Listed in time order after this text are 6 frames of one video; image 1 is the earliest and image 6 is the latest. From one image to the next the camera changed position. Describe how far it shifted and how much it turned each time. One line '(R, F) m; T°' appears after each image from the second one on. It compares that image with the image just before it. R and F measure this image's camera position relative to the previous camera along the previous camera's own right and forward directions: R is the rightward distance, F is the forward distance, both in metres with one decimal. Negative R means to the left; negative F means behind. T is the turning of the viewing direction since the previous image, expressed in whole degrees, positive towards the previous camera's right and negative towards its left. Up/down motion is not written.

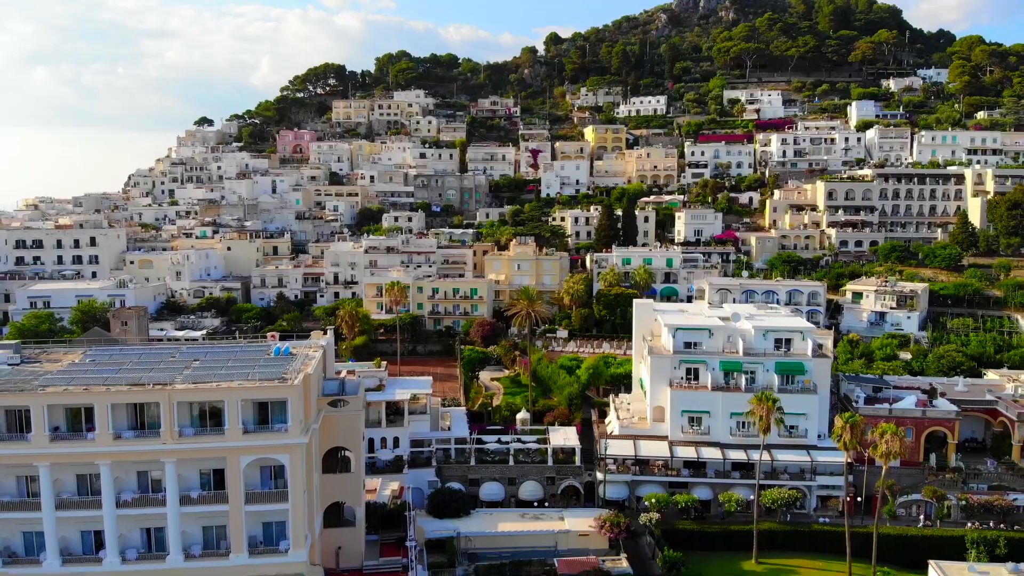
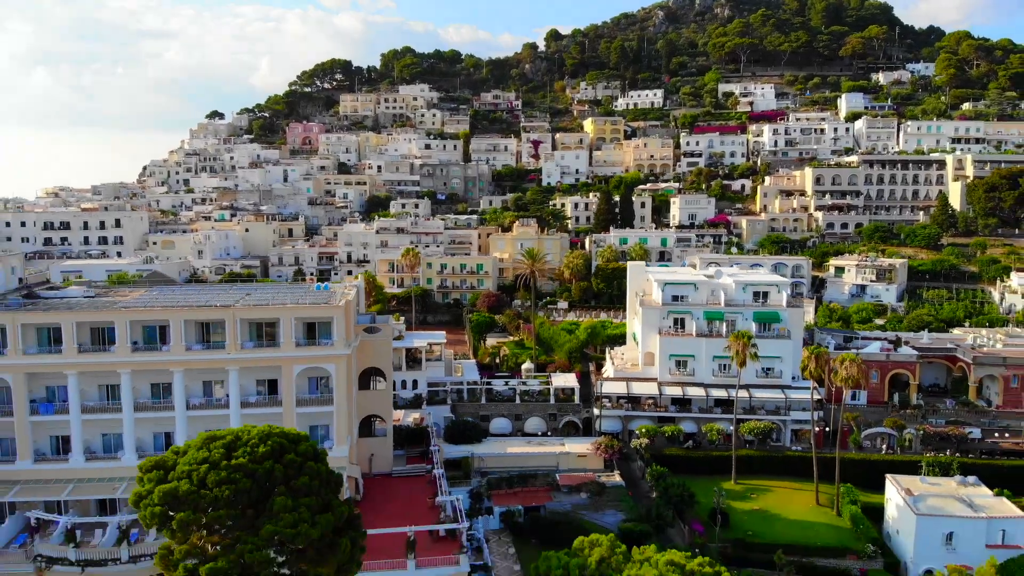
(-0.4, -5.6) m; 0°
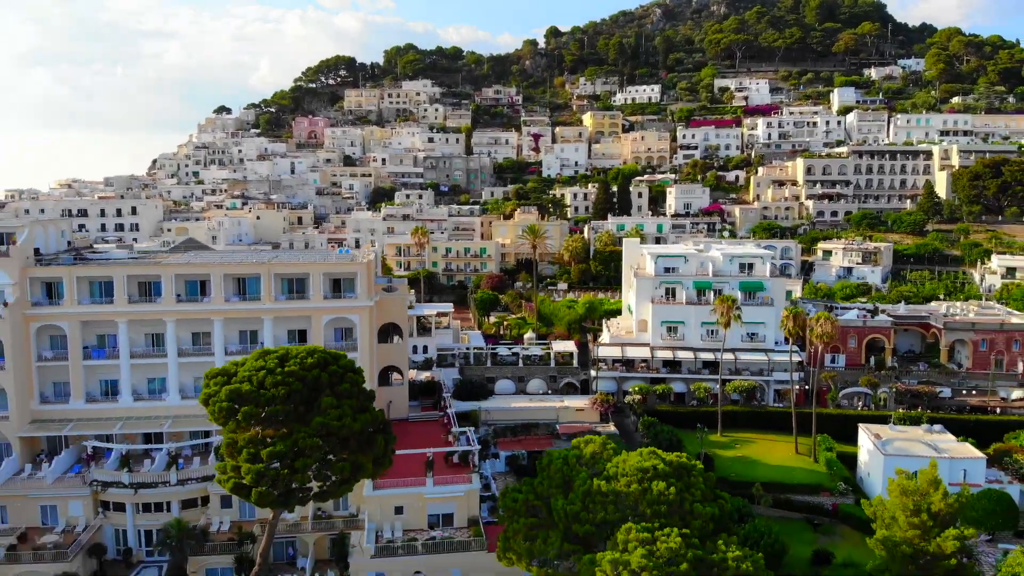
(-0.3, -4.1) m; 0°
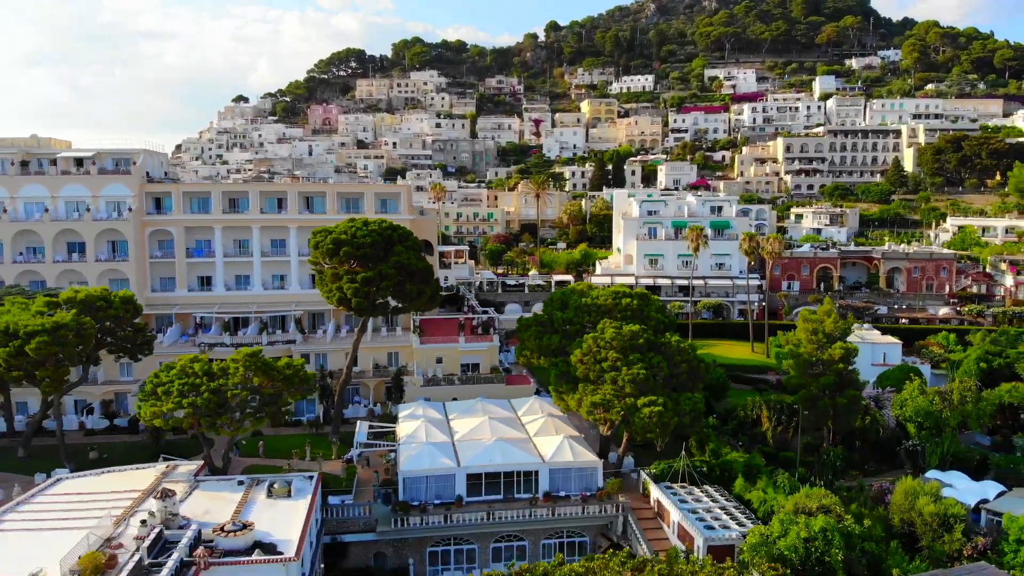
(-0.7, -10.9) m; 0°
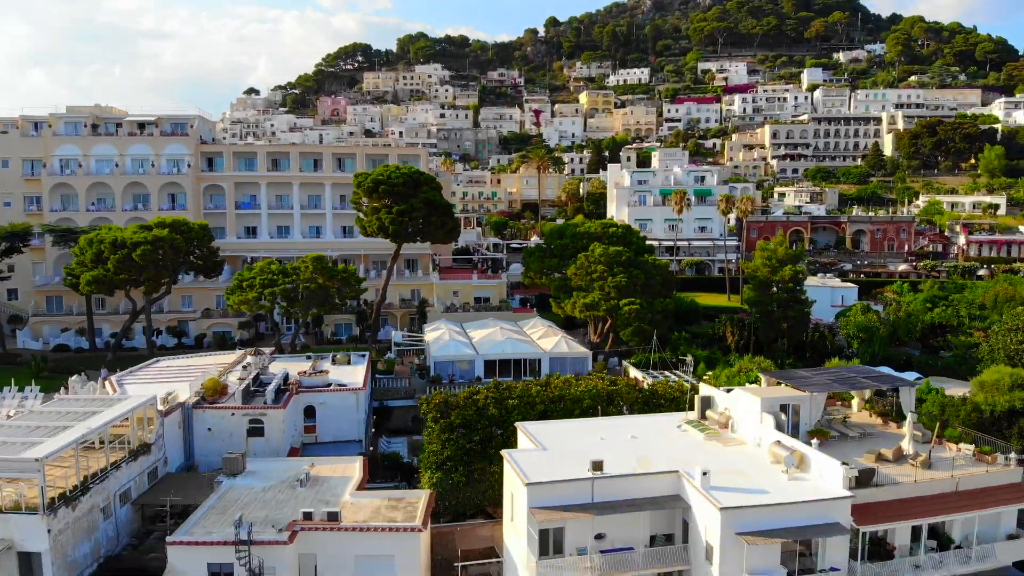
(-0.4, -7.7) m; 0°
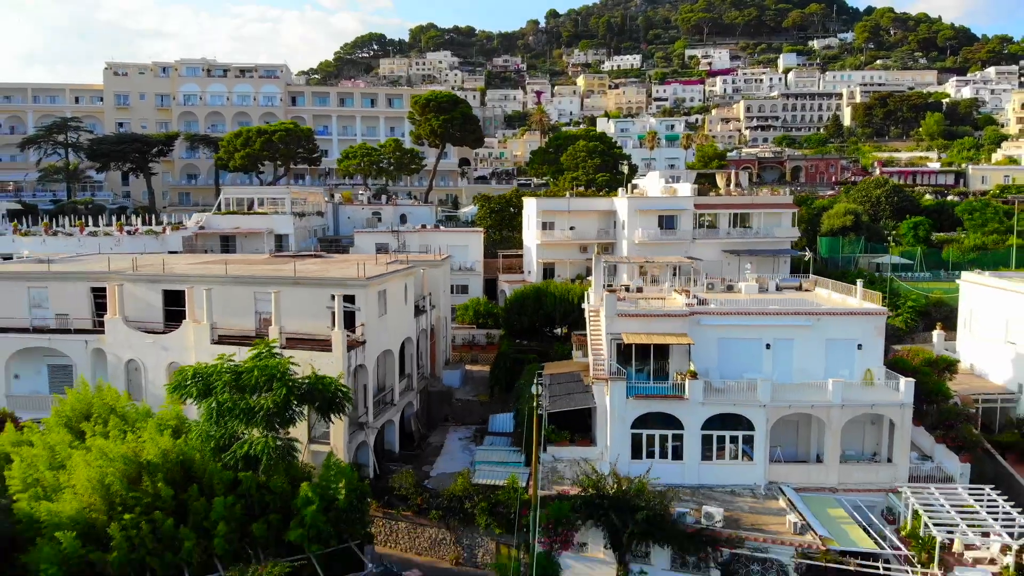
(-0.7, -19.0) m; 0°
